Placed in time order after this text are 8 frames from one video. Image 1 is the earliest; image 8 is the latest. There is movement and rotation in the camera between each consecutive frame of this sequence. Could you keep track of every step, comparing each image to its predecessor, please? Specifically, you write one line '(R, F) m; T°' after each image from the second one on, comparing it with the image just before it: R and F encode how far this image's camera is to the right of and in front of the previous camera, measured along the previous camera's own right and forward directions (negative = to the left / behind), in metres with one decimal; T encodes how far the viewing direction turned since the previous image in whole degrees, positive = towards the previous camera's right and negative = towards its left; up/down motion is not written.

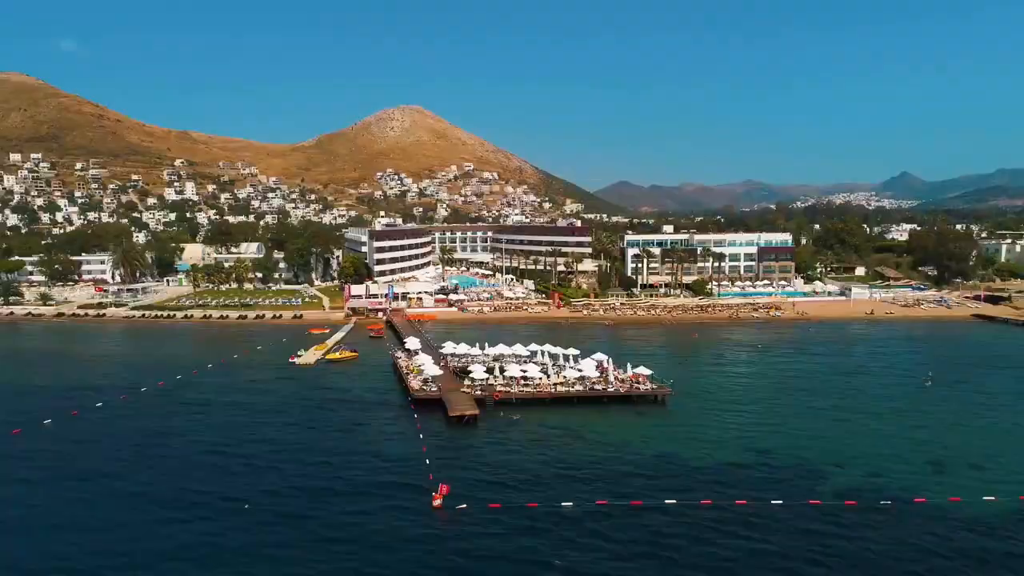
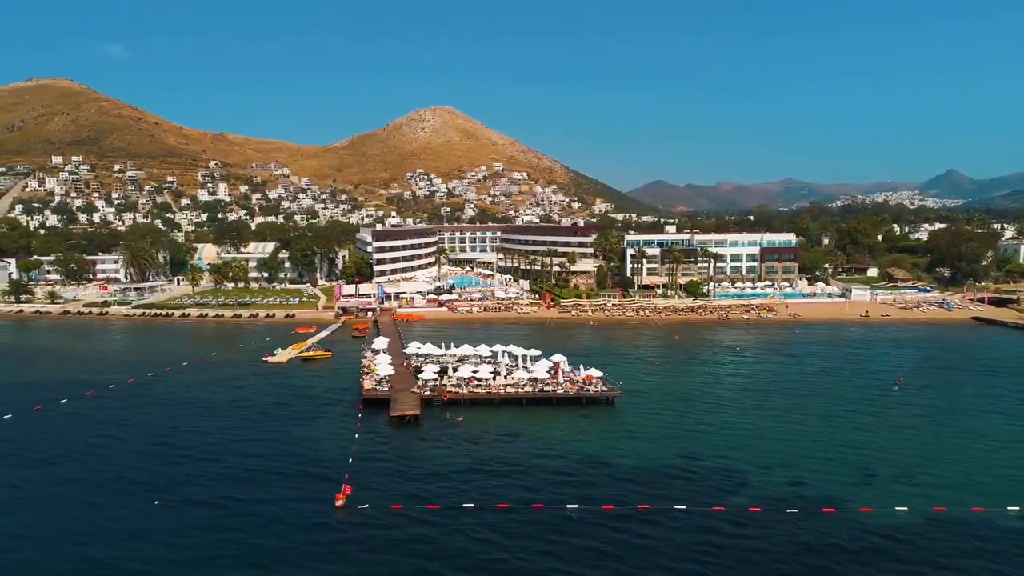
(+6.9, +0.2) m; -2°
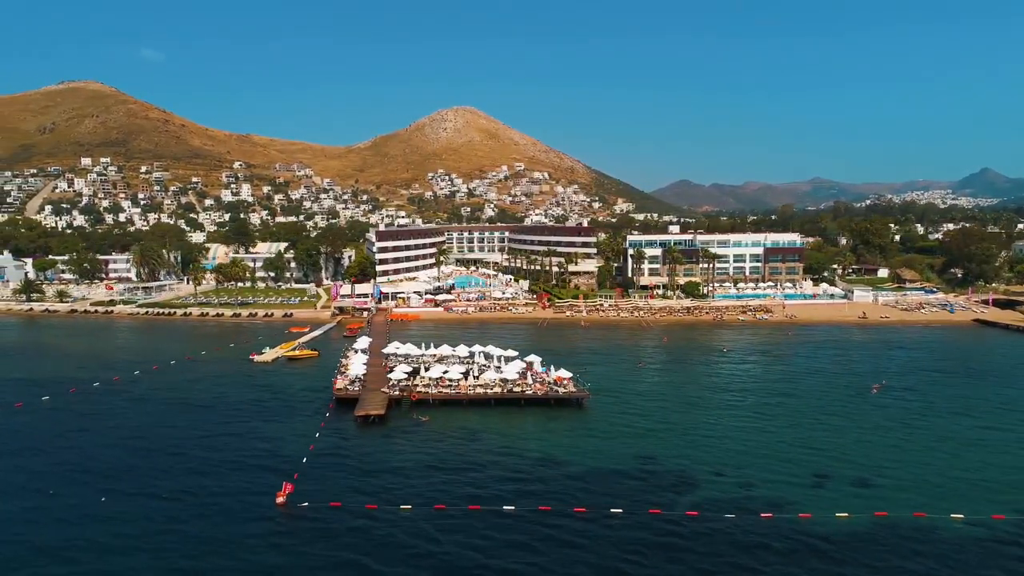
(+4.5, +0.1) m; -2°
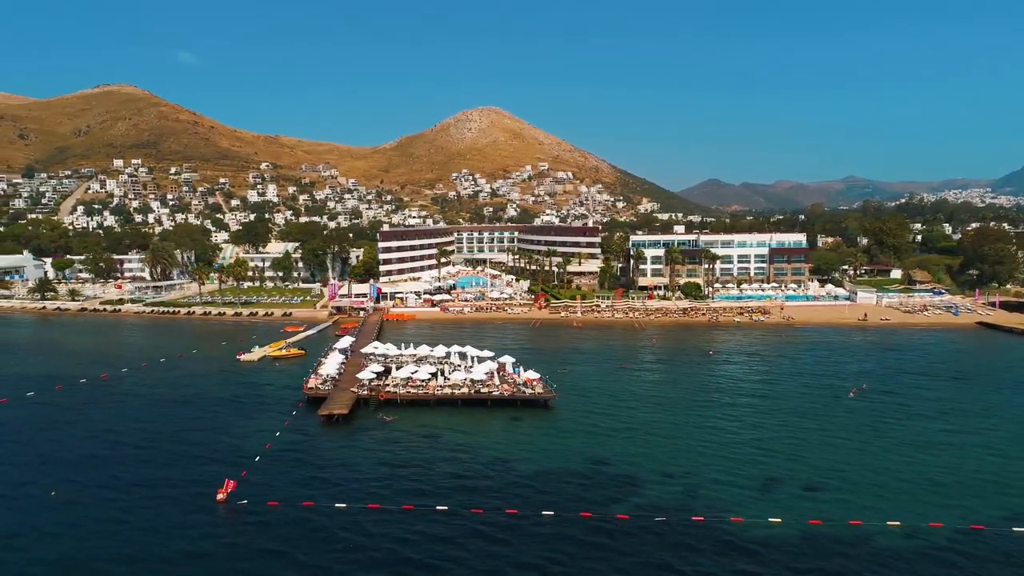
(+4.9, +0.1) m; -2°
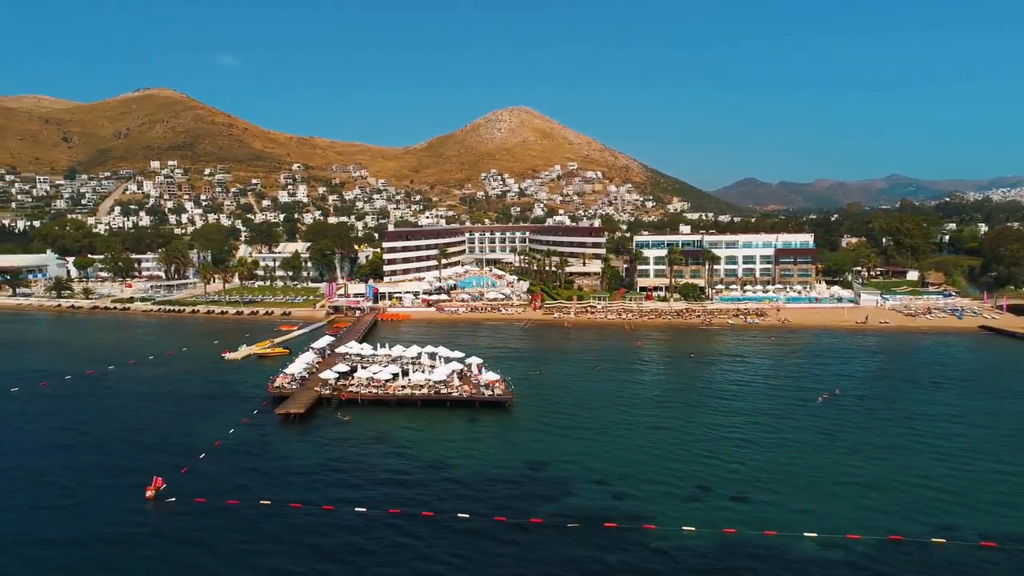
(+6.0, +0.2) m; -2°
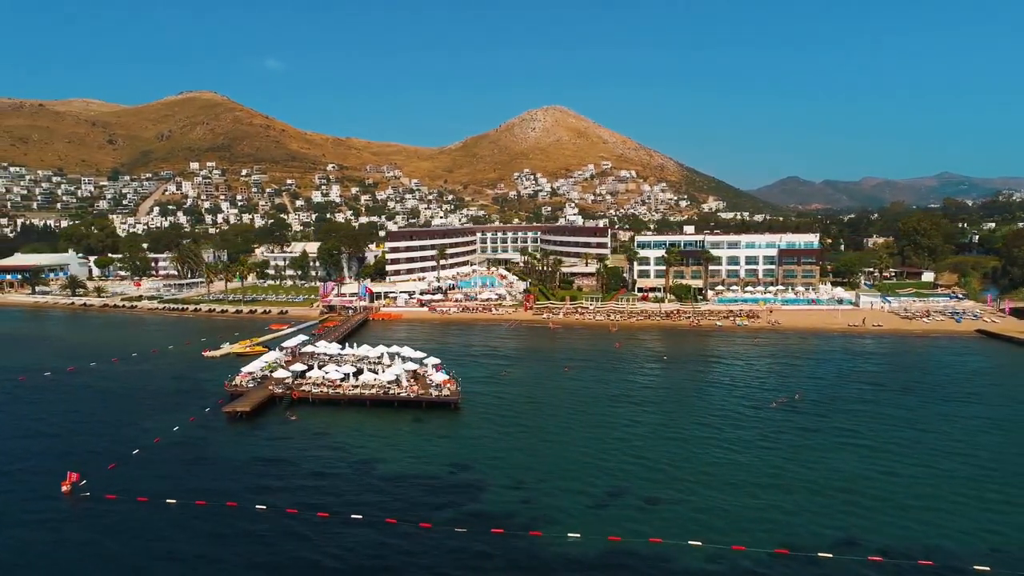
(+7.3, +0.3) m; -3°
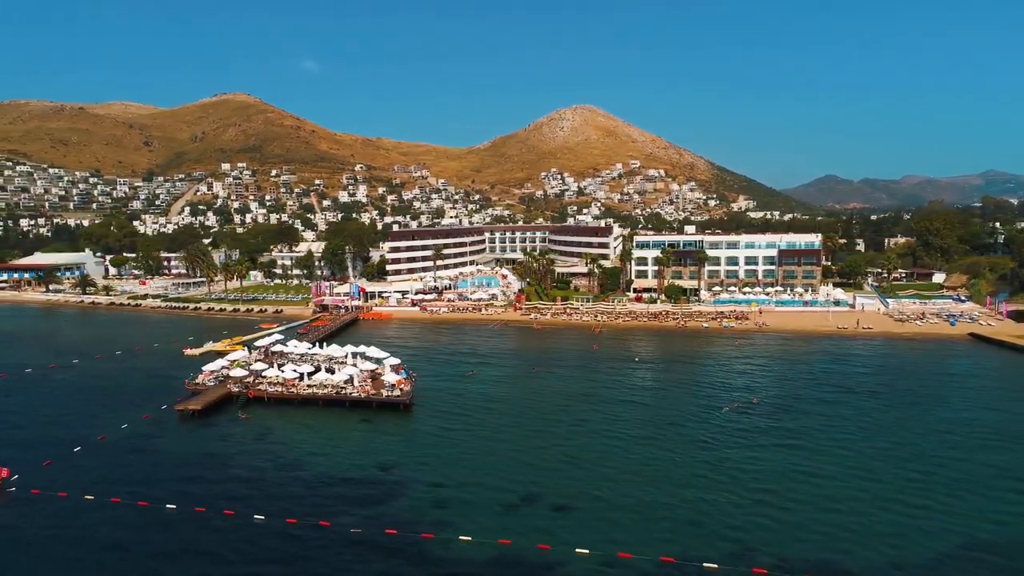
(+6.6, +0.3) m; -2°
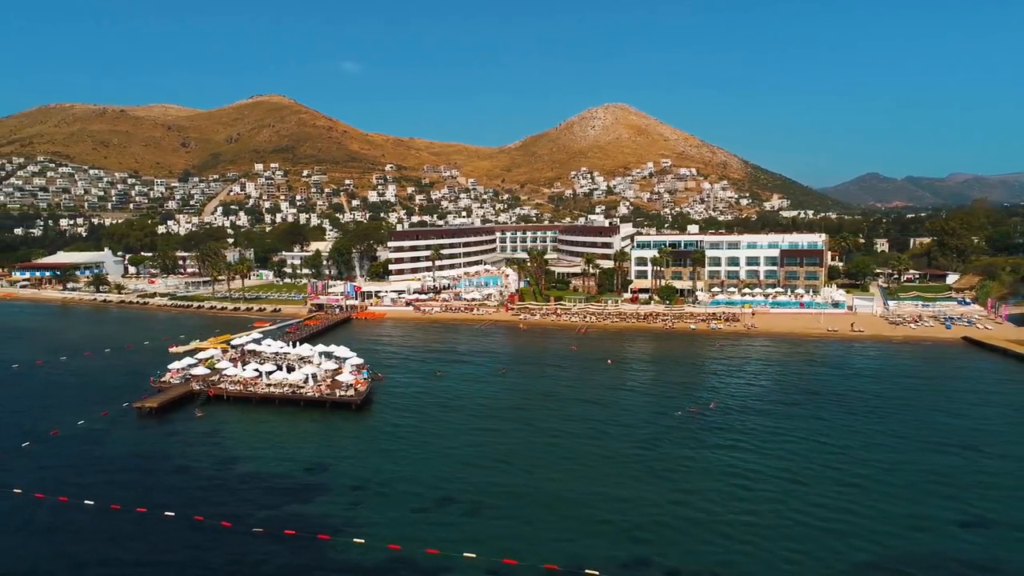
(+6.6, +0.3) m; -2°
